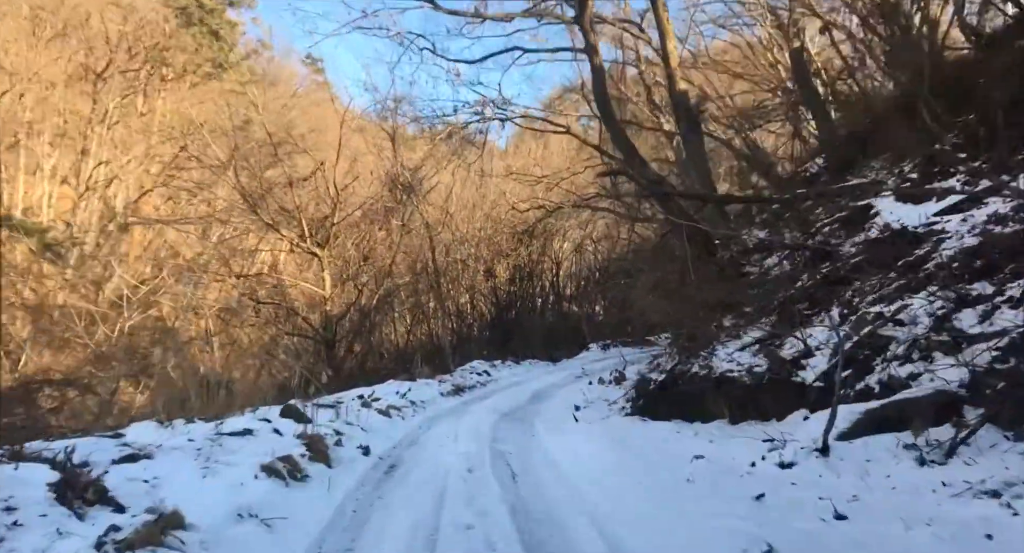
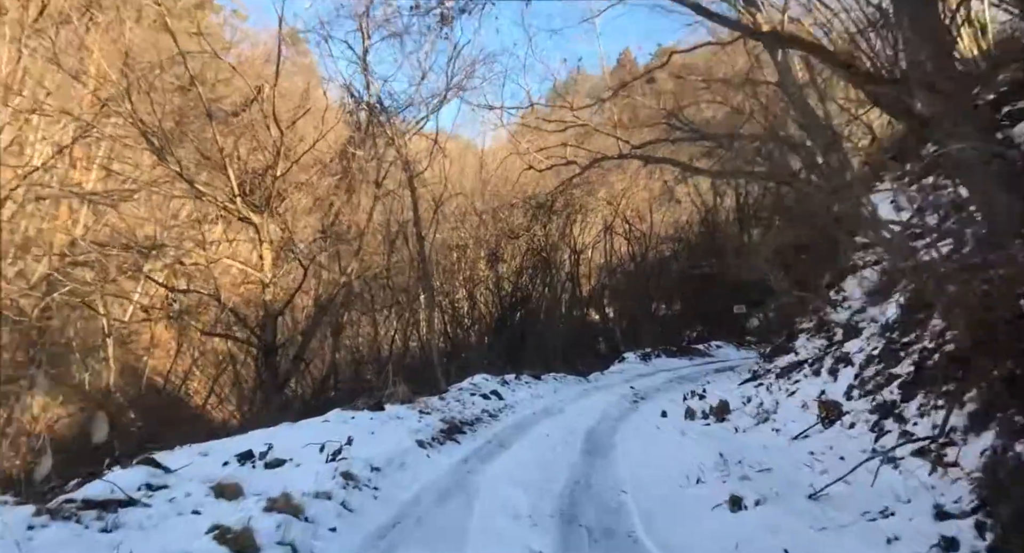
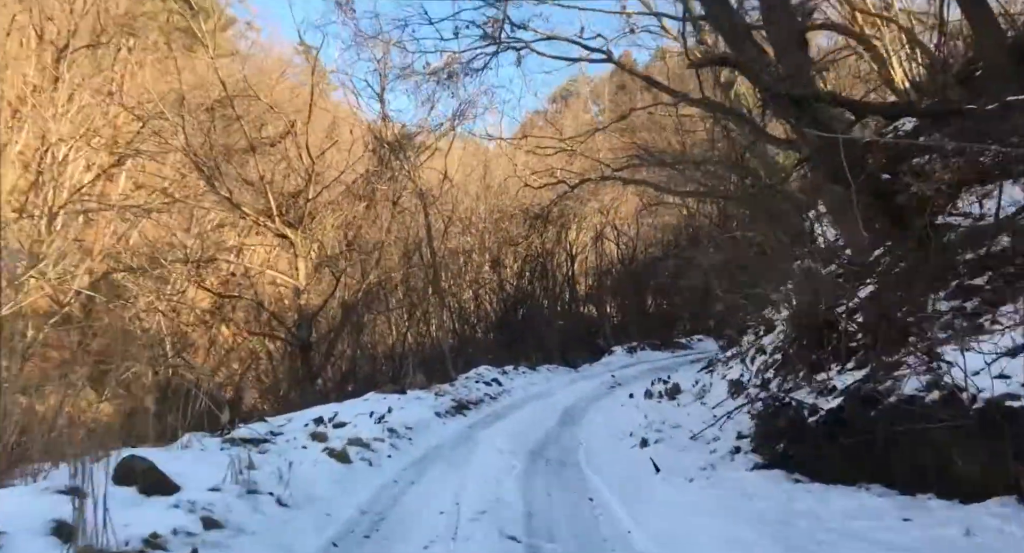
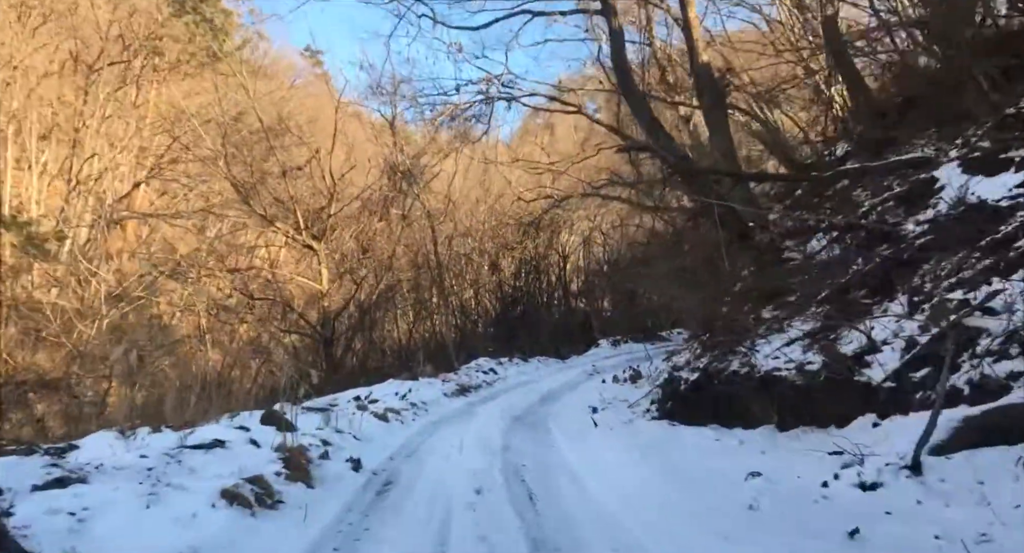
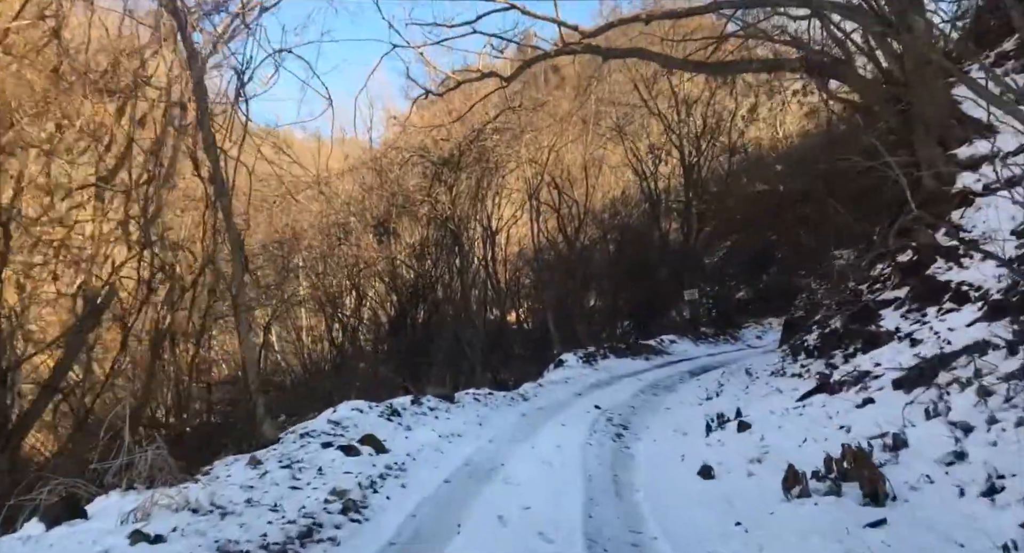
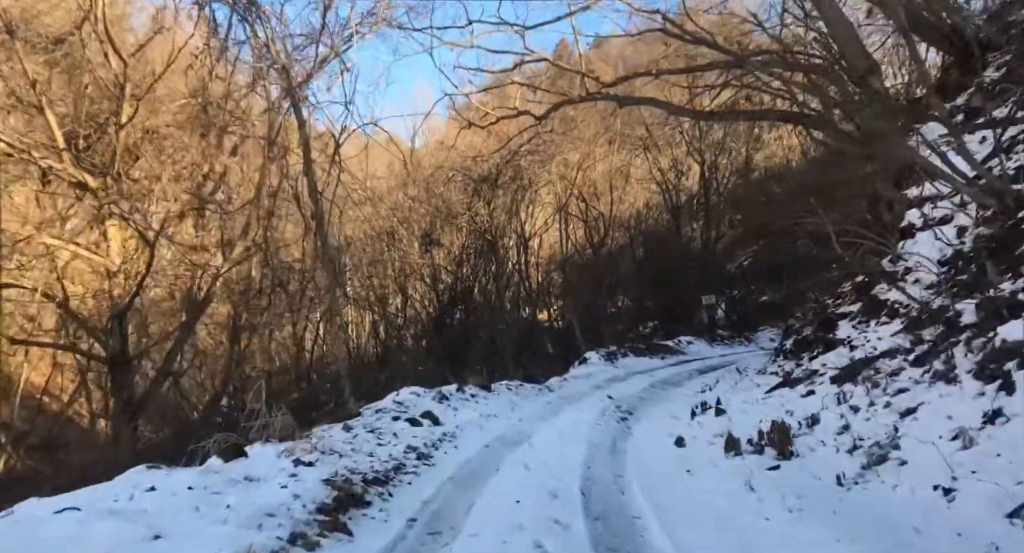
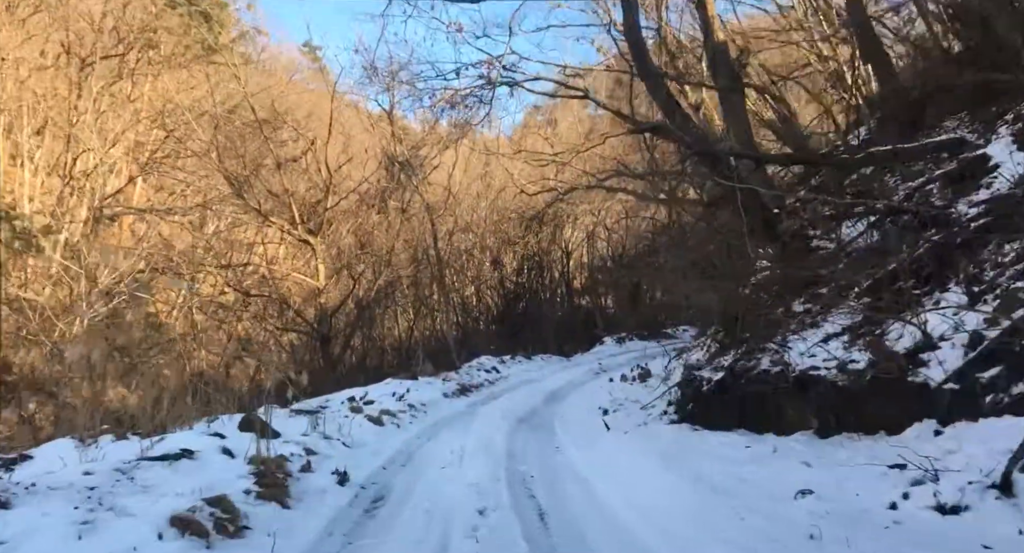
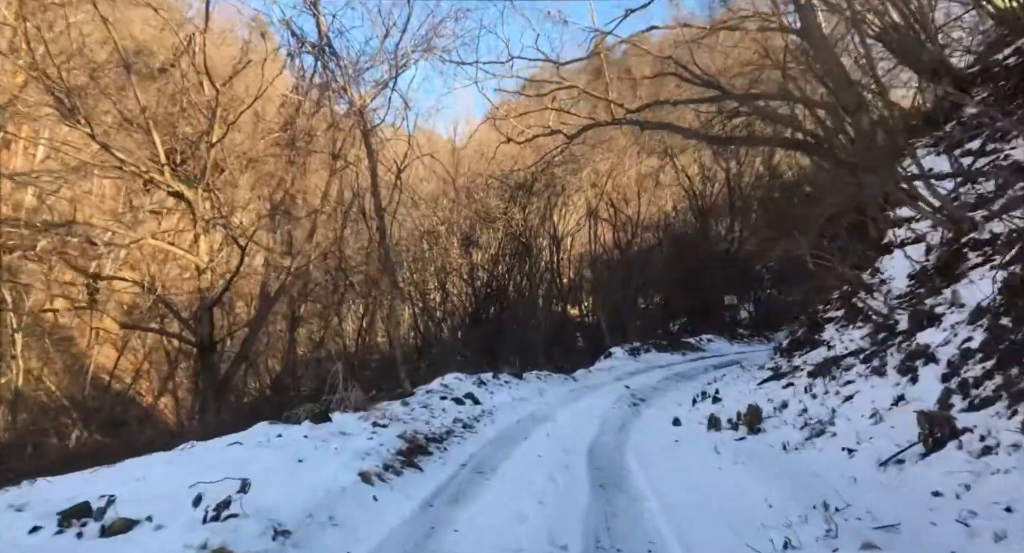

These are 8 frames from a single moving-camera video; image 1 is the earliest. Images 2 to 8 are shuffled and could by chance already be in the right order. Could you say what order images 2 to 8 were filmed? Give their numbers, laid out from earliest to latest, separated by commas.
4, 7, 3, 2, 8, 6, 5
